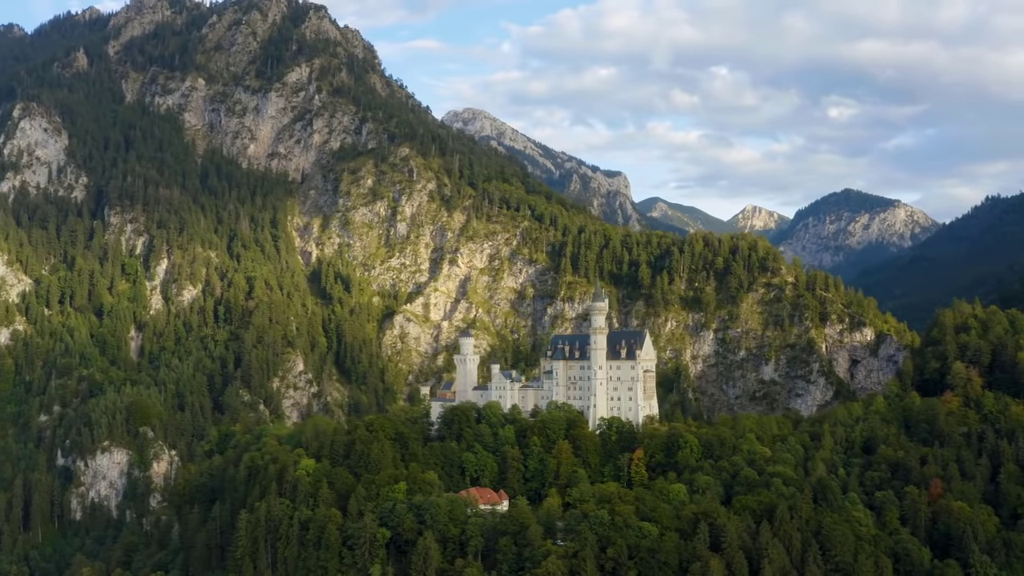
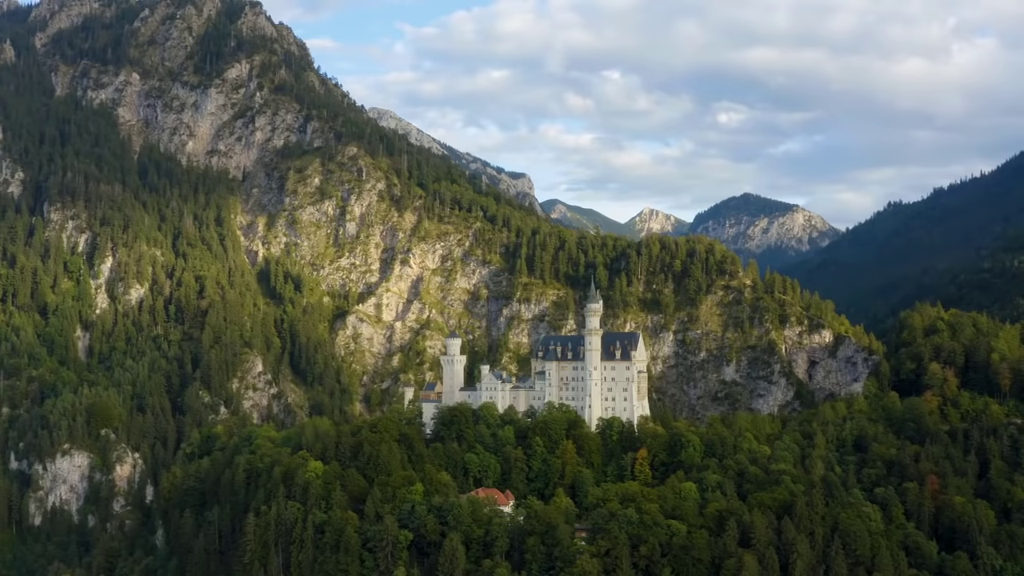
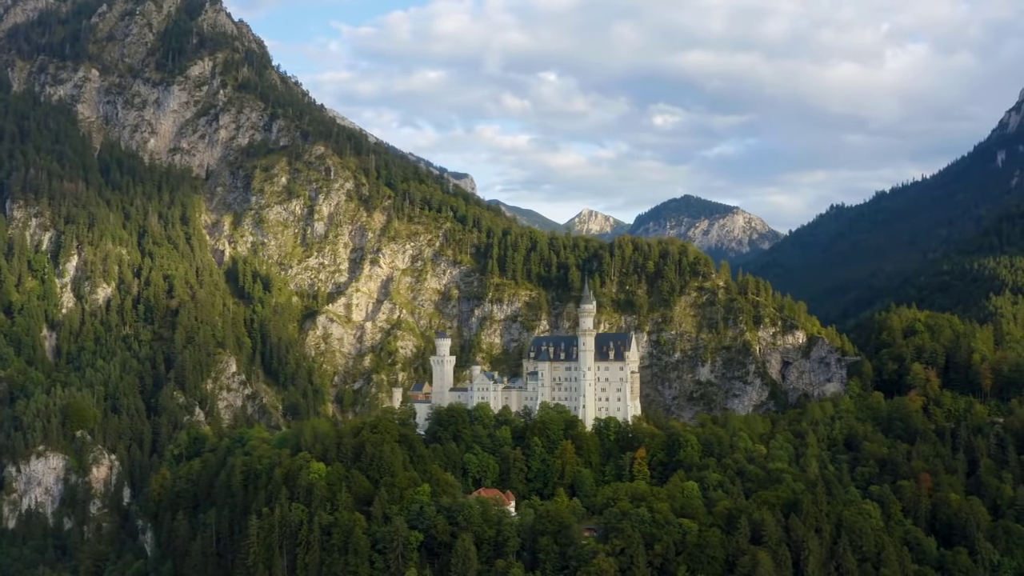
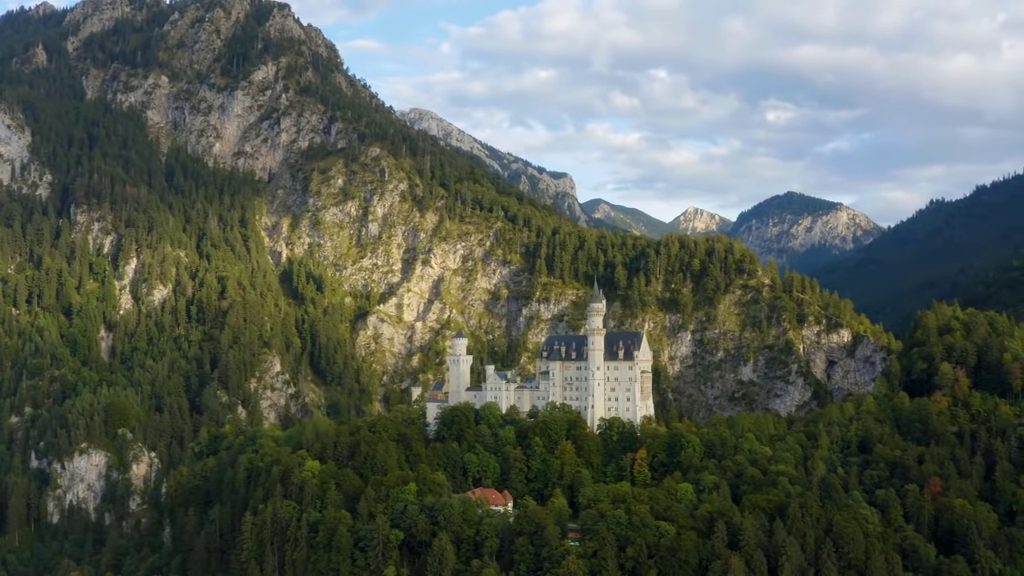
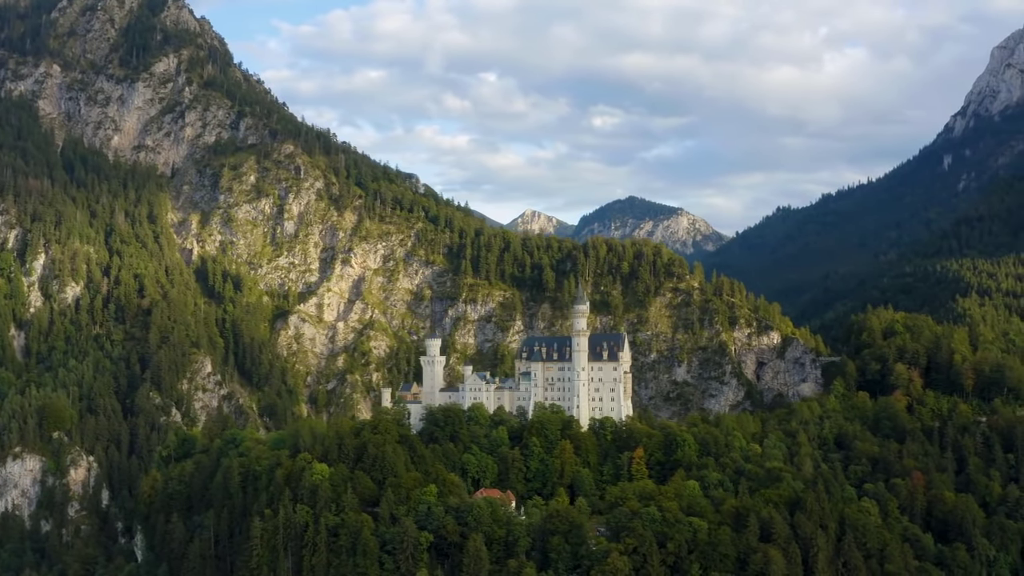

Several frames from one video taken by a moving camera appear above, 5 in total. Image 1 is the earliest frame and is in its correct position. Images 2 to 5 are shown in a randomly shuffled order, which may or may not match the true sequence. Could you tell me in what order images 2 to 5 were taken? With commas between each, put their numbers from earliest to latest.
4, 2, 3, 5
